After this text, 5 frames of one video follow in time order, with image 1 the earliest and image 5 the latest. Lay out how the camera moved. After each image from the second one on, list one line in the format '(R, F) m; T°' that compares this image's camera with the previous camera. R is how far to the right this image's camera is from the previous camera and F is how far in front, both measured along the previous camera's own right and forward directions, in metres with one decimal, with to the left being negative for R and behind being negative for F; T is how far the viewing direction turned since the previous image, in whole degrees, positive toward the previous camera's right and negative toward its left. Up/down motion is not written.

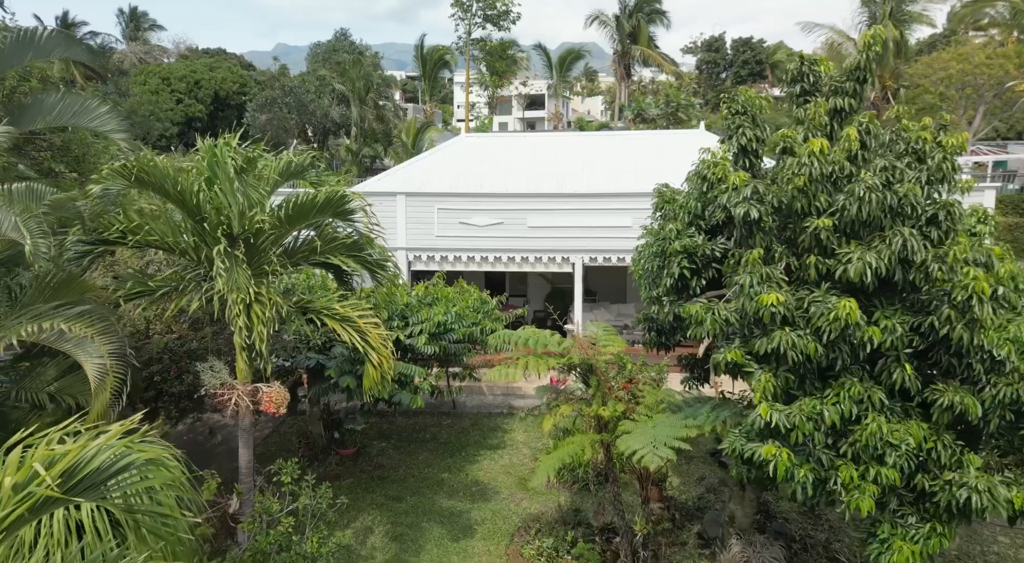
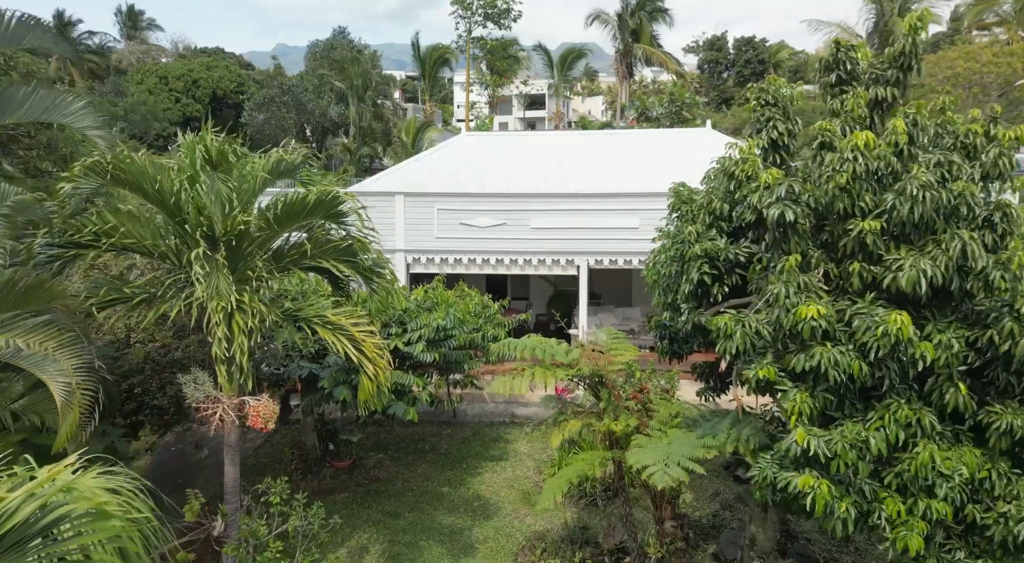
(0.0, +0.5) m; 0°
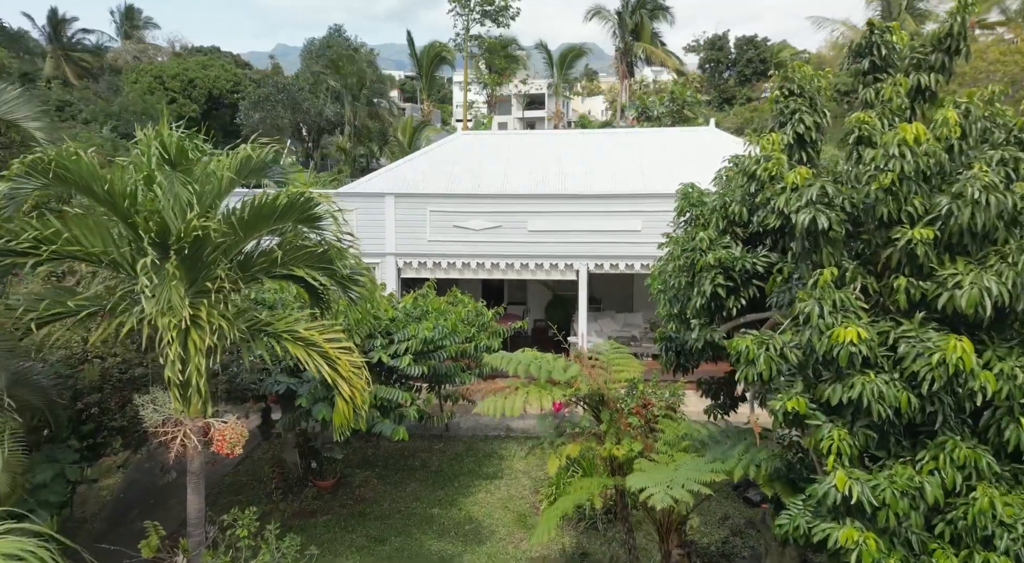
(+0.1, +0.7) m; 0°
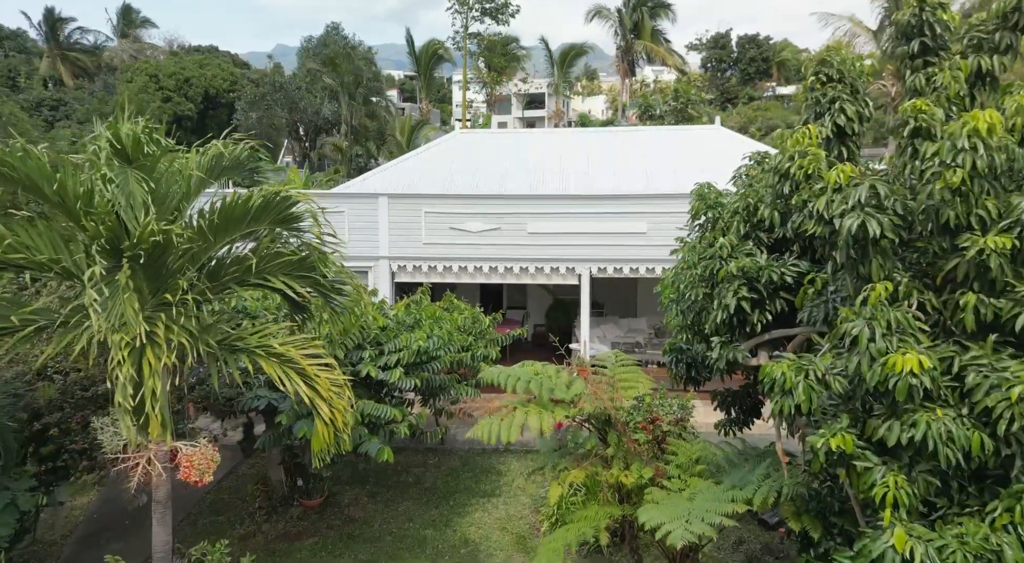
(0.0, +0.6) m; 0°
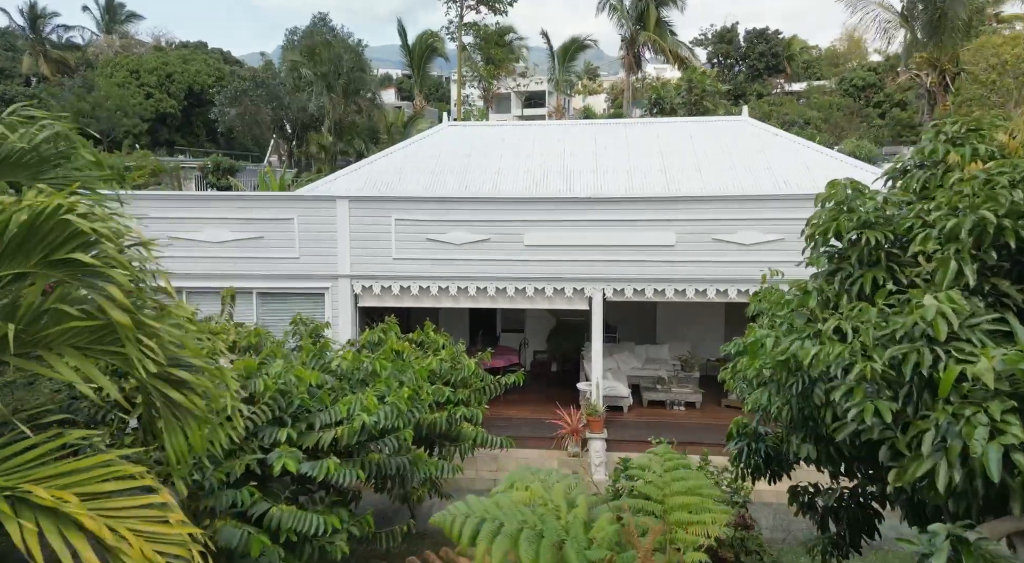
(+0.1, +2.7) m; 0°
